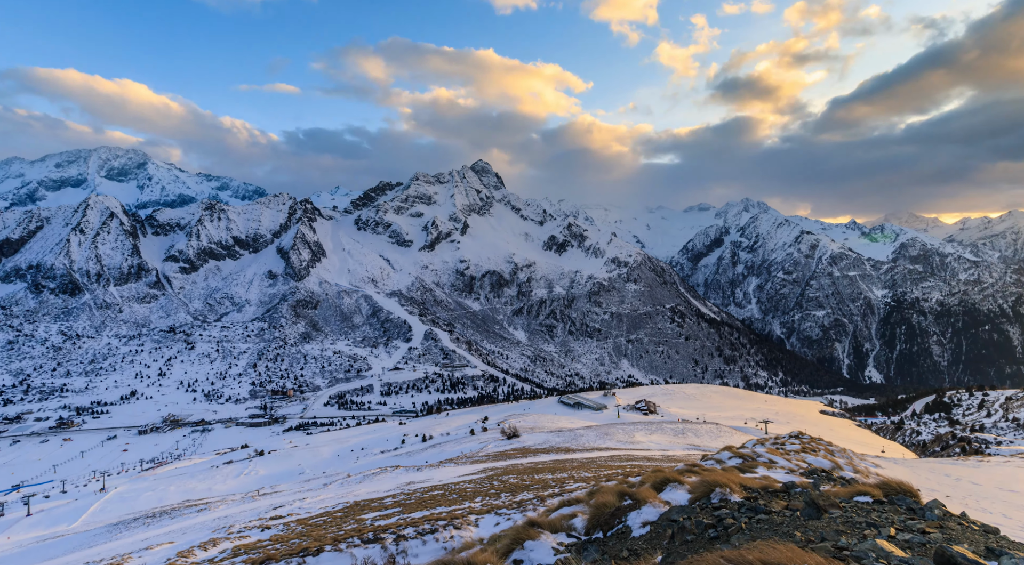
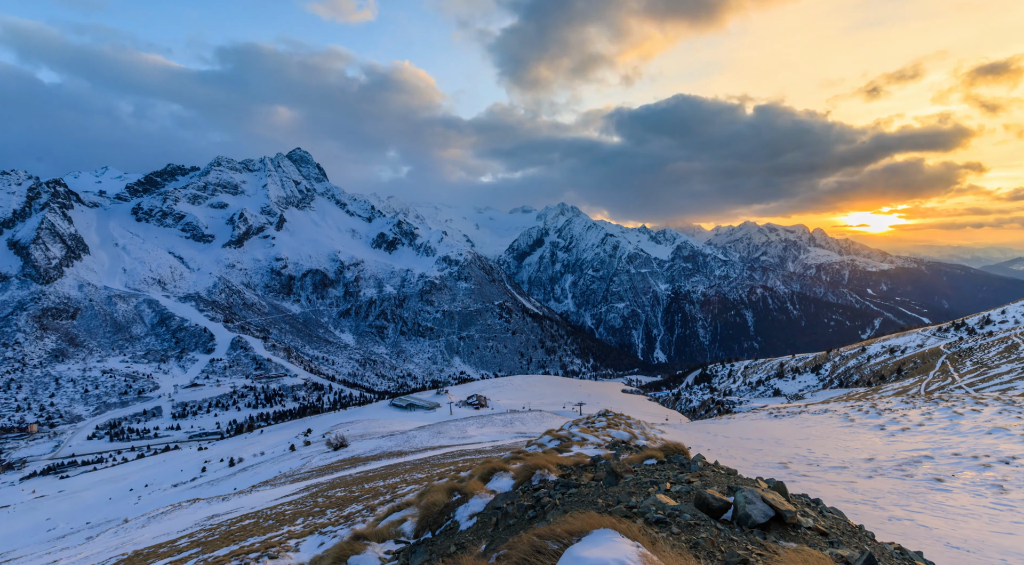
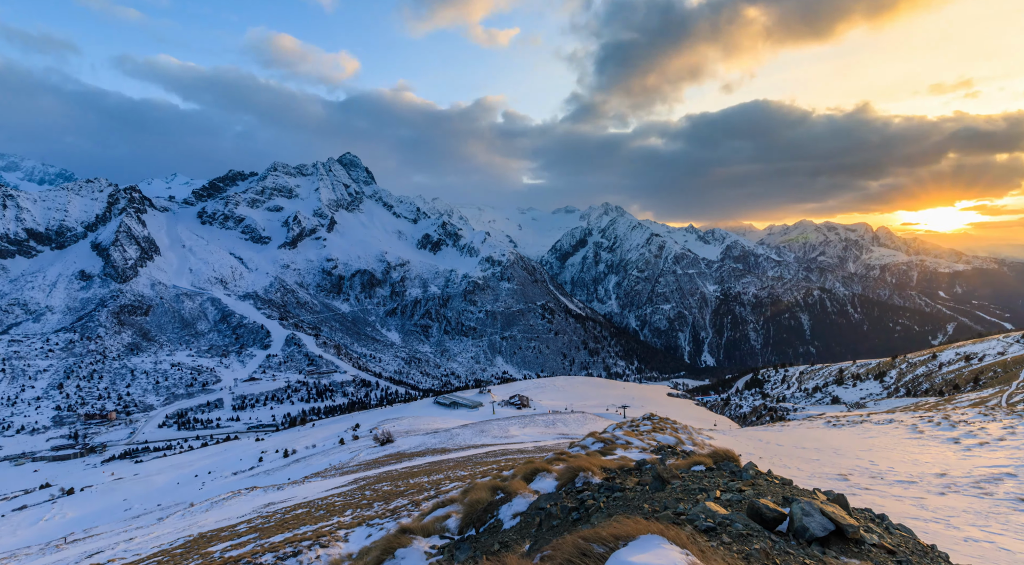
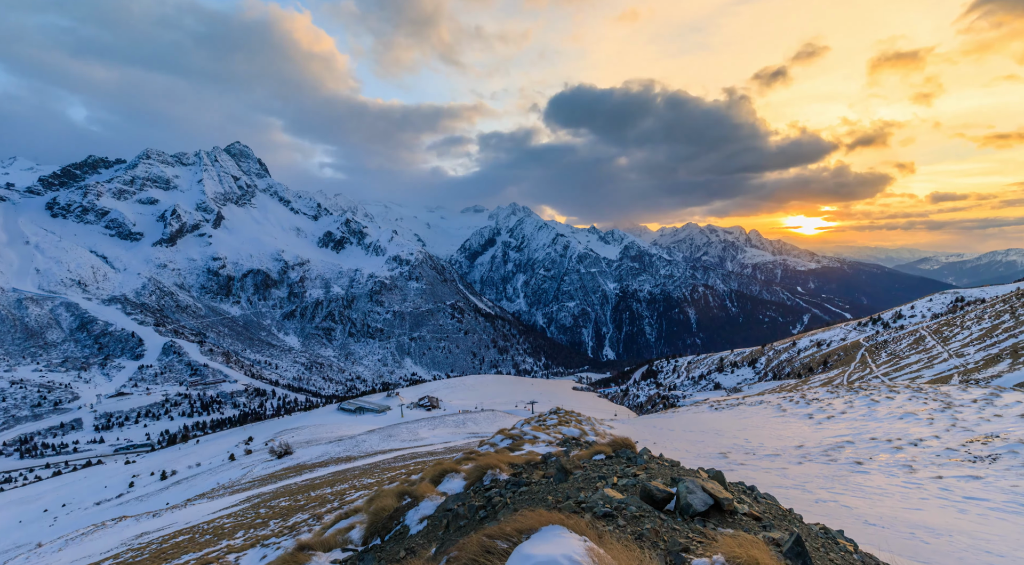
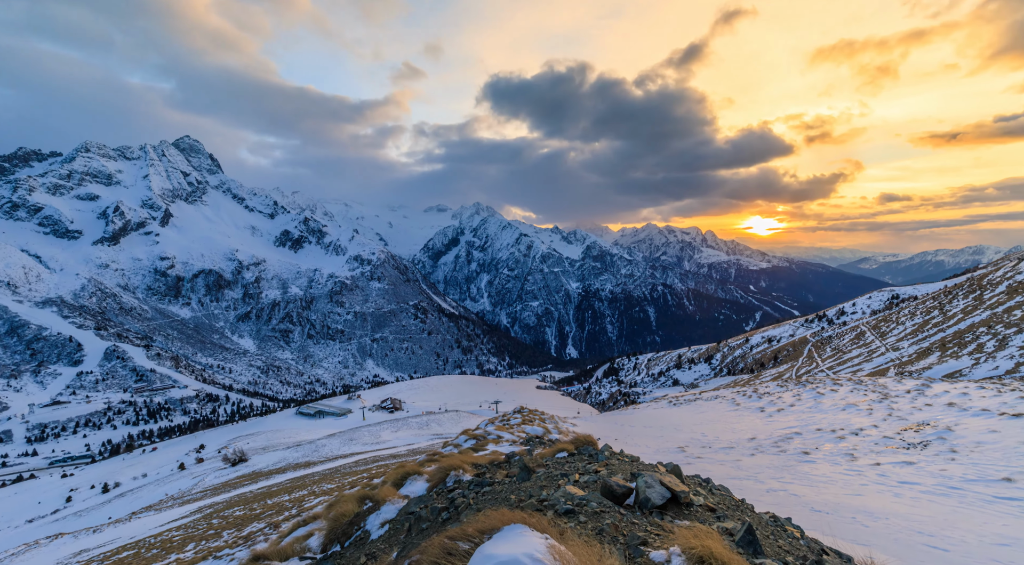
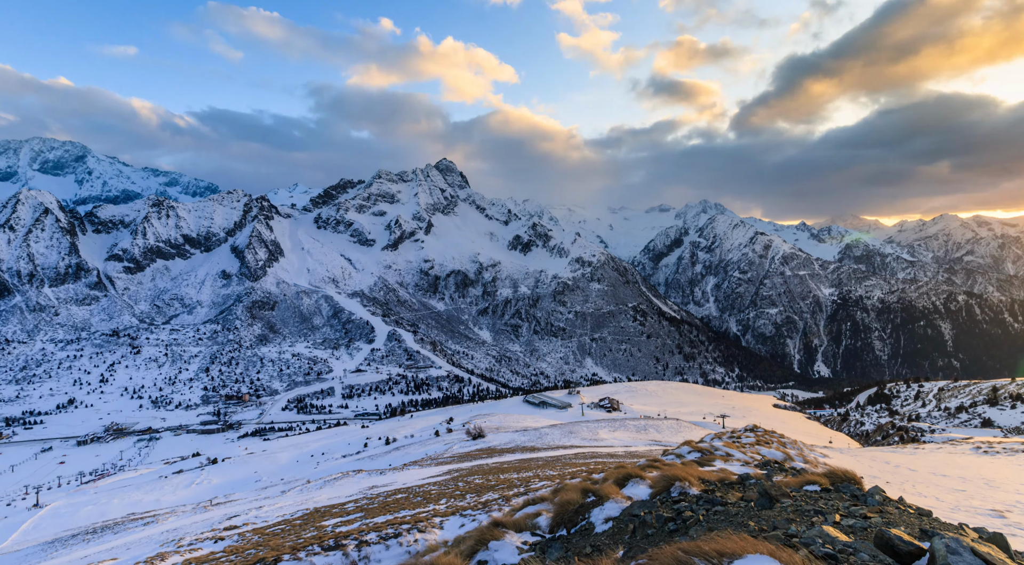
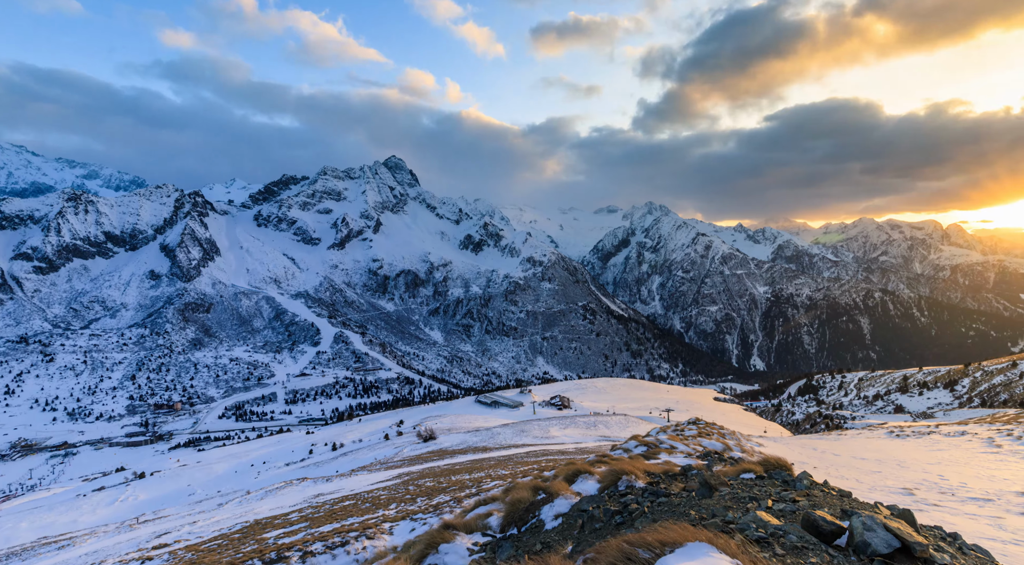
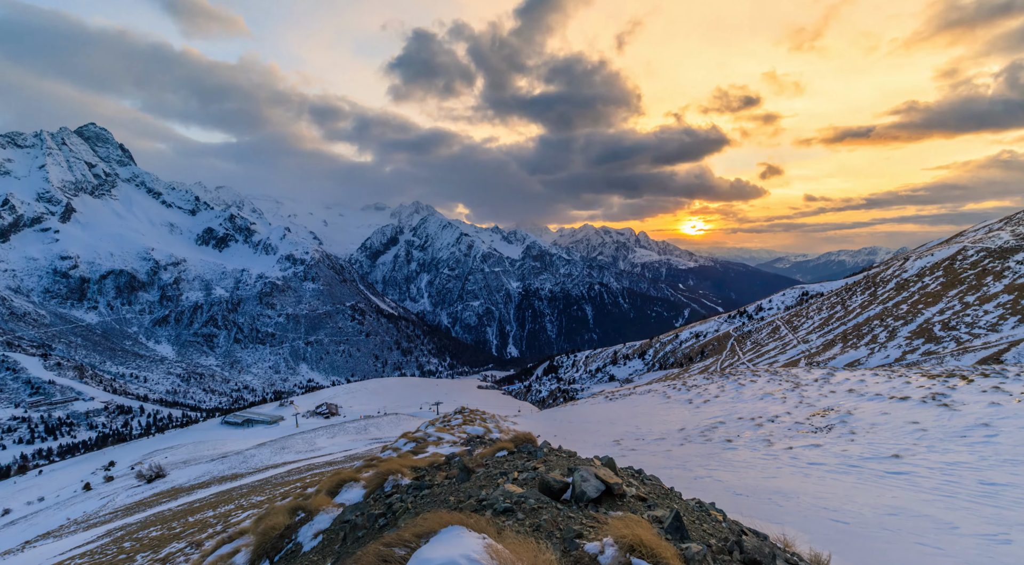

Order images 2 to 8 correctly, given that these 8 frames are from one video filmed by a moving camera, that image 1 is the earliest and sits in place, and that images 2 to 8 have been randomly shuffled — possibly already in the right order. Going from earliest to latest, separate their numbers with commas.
6, 7, 3, 2, 4, 5, 8
